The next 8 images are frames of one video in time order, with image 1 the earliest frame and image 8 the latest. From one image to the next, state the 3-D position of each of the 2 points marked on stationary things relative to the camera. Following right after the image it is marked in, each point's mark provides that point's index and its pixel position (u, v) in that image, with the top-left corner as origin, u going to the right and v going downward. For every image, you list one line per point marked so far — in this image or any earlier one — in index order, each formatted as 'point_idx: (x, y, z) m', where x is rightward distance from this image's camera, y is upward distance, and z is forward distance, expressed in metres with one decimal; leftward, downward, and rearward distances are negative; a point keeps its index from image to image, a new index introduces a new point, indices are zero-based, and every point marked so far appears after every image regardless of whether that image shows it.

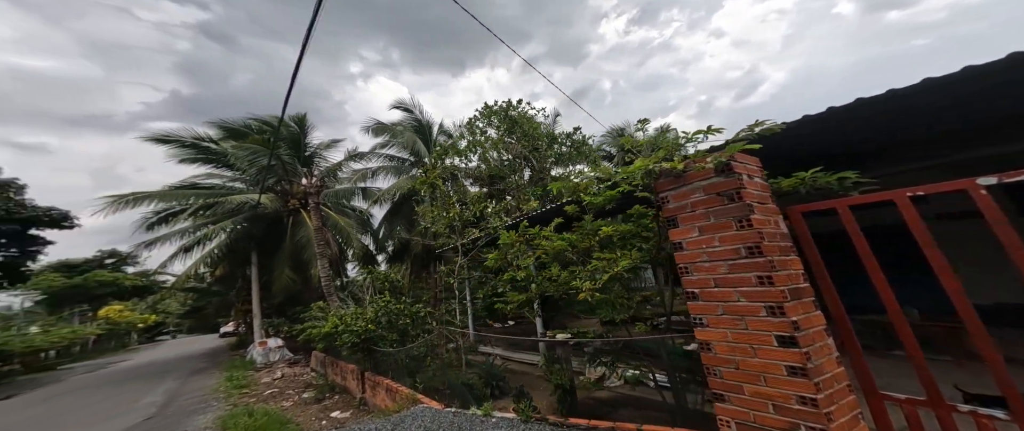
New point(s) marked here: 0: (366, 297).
0: (-3.1, -1.9, +7.4) m
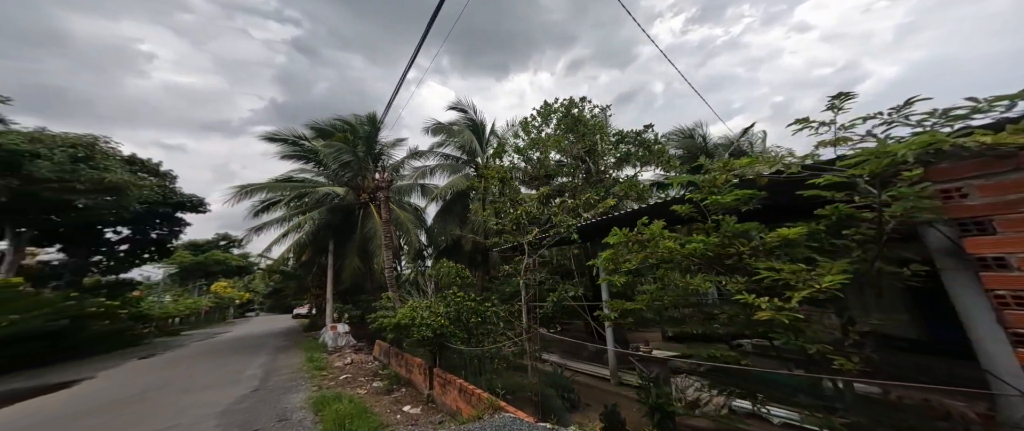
0: (-1.8, -1.8, +7.6) m
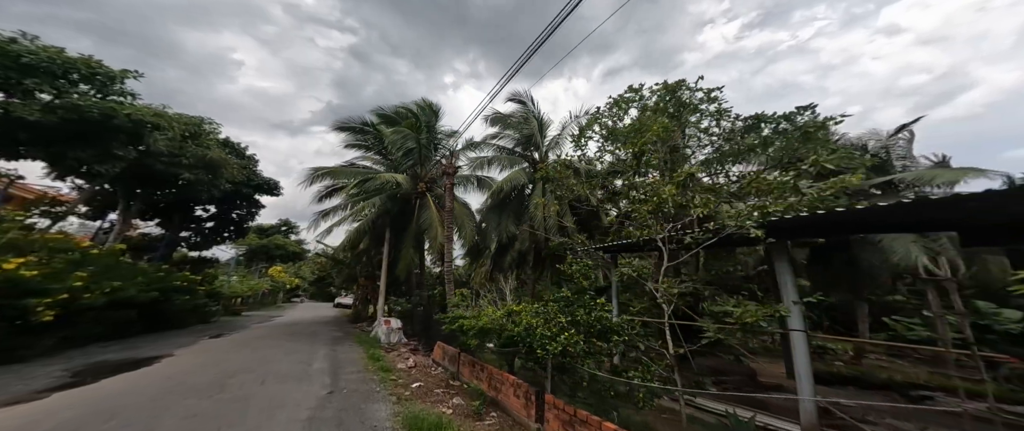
0: (-0.2, -1.6, +6.7) m
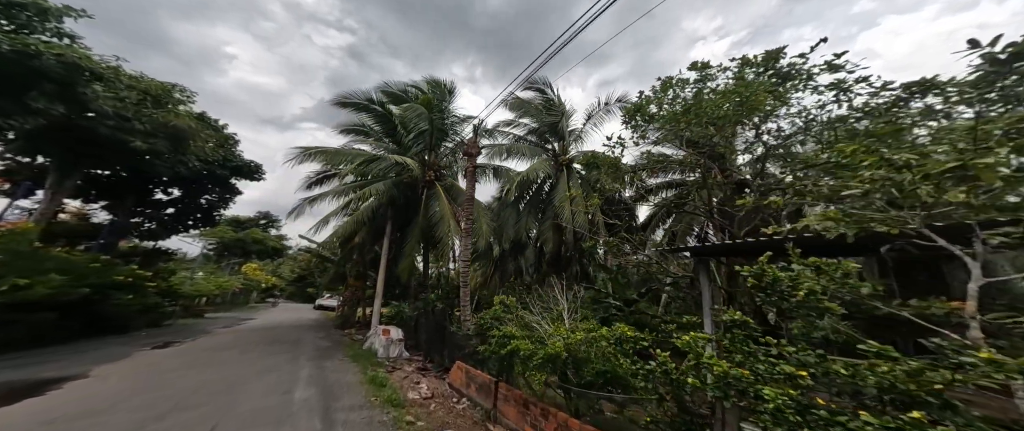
0: (+0.6, -1.4, +5.1) m
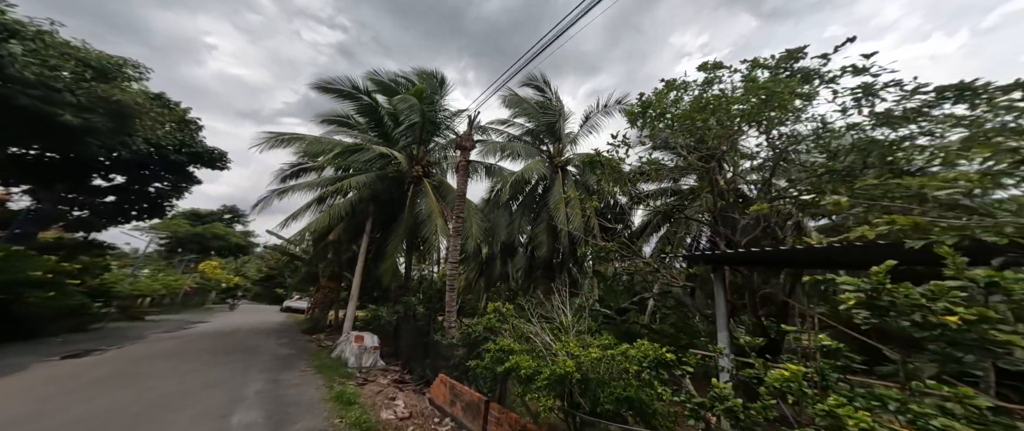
0: (+0.6, -1.4, +4.5) m
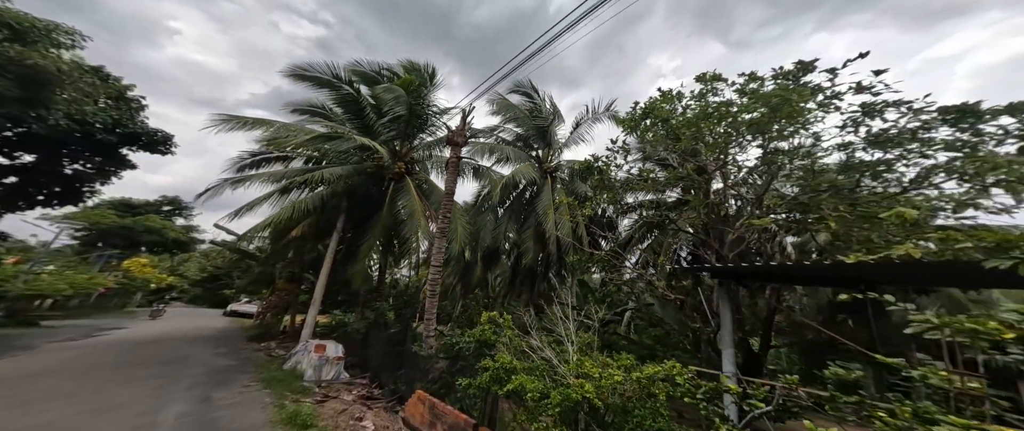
0: (+0.5, -1.5, +4.1) m
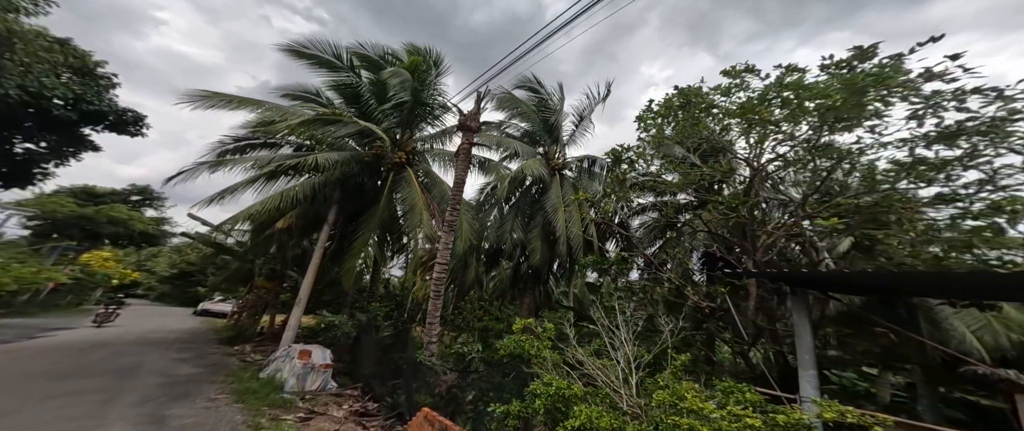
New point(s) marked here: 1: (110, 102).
0: (+0.9, -1.4, +3.5) m
1: (-12.4, +3.5, +11.0) m
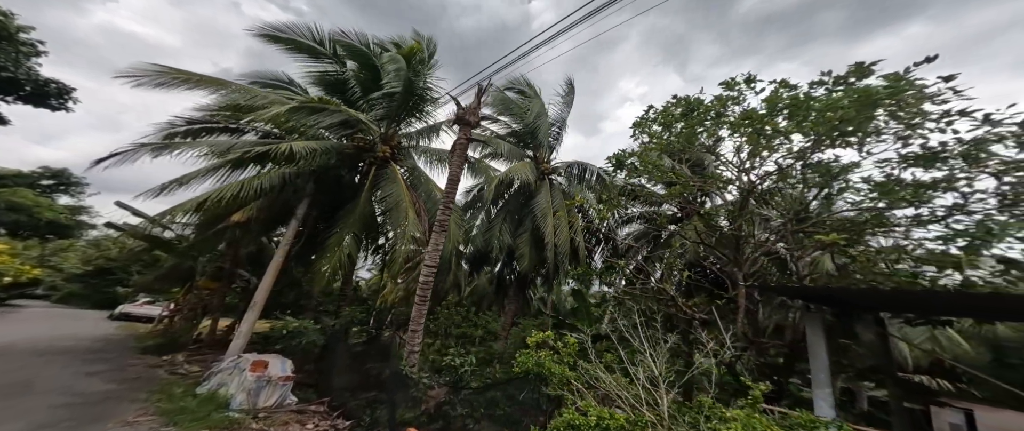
0: (+1.0, -1.4, +3.3) m
1: (-12.8, +3.9, +9.5) m
